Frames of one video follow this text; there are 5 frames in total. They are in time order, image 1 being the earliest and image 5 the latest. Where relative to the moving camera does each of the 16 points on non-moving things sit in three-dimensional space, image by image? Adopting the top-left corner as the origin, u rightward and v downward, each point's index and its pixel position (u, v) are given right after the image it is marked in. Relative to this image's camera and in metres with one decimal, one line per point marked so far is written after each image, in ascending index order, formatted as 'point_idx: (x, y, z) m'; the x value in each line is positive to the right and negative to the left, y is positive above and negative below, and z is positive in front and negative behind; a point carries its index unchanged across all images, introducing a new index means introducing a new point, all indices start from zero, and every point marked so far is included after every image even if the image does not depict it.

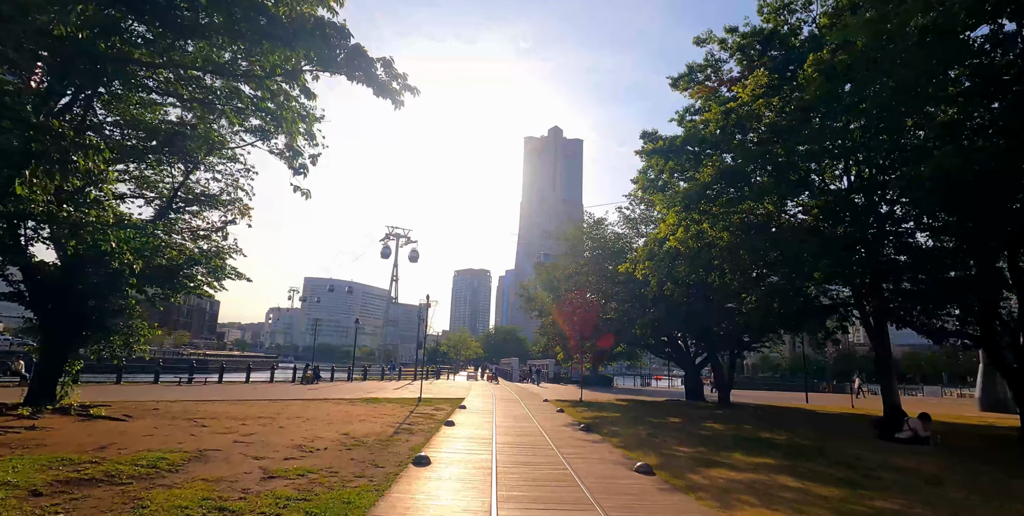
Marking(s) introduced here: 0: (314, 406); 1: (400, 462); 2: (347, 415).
0: (-7.1, -5.3, +19.2) m
1: (-1.9, -3.5, +9.2) m
2: (-5.0, -4.7, +16.3) m
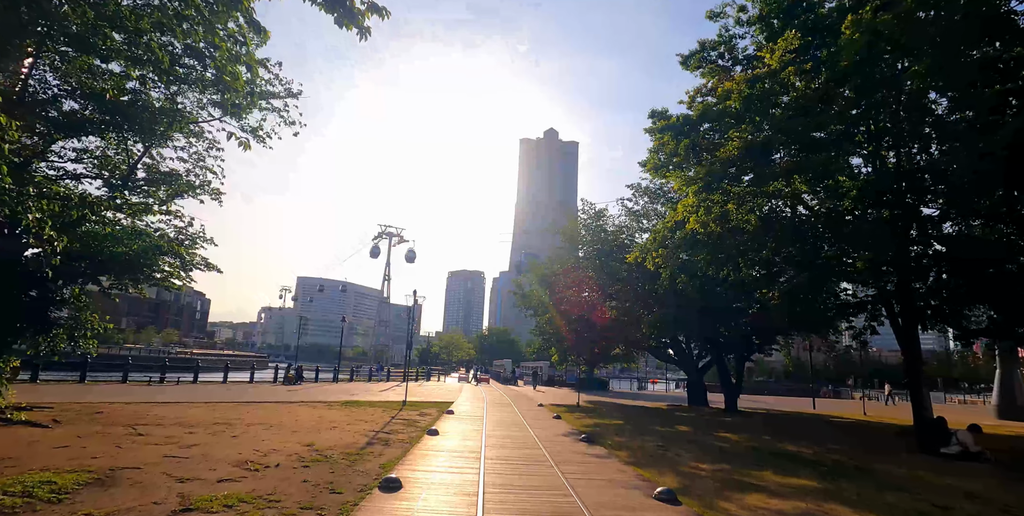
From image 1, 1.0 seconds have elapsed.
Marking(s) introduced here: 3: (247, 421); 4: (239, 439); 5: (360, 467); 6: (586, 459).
0: (-7.3, -4.9, +17.4) m
1: (-2.0, -3.1, +7.4) m
2: (-5.2, -4.4, +14.5) m
3: (-6.6, -4.0, +13.4) m
4: (-5.4, -3.6, +10.7) m
5: (-2.5, -3.4, +8.7) m
6: (+1.4, -4.0, +10.7) m
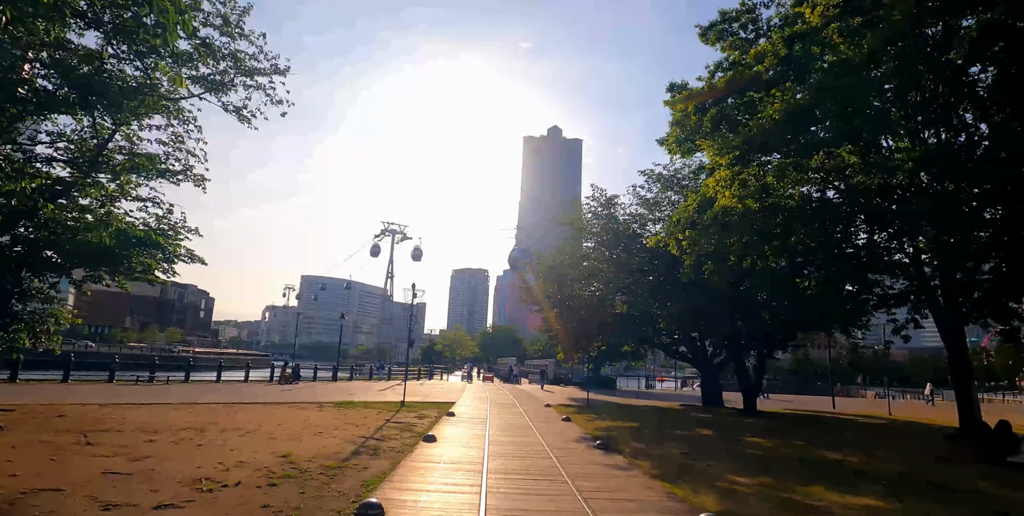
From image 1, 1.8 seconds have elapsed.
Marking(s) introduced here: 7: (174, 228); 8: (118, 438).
0: (-7.1, -4.6, +16.0) m
1: (-1.9, -2.8, +6.0) m
2: (-5.0, -4.1, +13.1) m
3: (-6.4, -3.7, +12.1) m
4: (-5.3, -3.3, +9.3) m
5: (-2.4, -3.1, +7.3) m
6: (+1.6, -3.6, +9.2) m
7: (-12.3, +1.1, +19.8) m
8: (-7.1, -3.2, +9.7) m
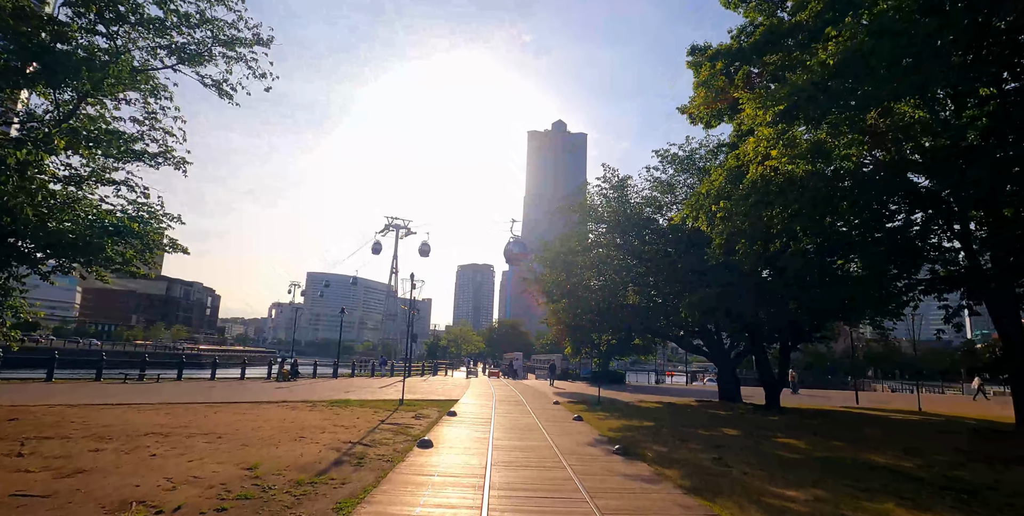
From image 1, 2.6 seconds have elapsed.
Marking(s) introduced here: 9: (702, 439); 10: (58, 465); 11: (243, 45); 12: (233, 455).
0: (-7.0, -4.2, +14.7) m
1: (-1.9, -2.5, +4.6) m
2: (-4.9, -3.7, +11.8) m
3: (-6.3, -3.4, +10.7) m
4: (-5.2, -2.9, +8.0) m
5: (-2.3, -2.7, +5.9) m
6: (+1.7, -3.2, +7.8) m
7: (-12.1, +1.5, +18.4) m
8: (-7.0, -2.9, +8.4) m
9: (+4.6, -4.4, +13.0) m
10: (-6.1, -2.8, +7.2) m
11: (-7.8, +6.1, +15.7) m
12: (-4.4, -3.1, +8.5) m
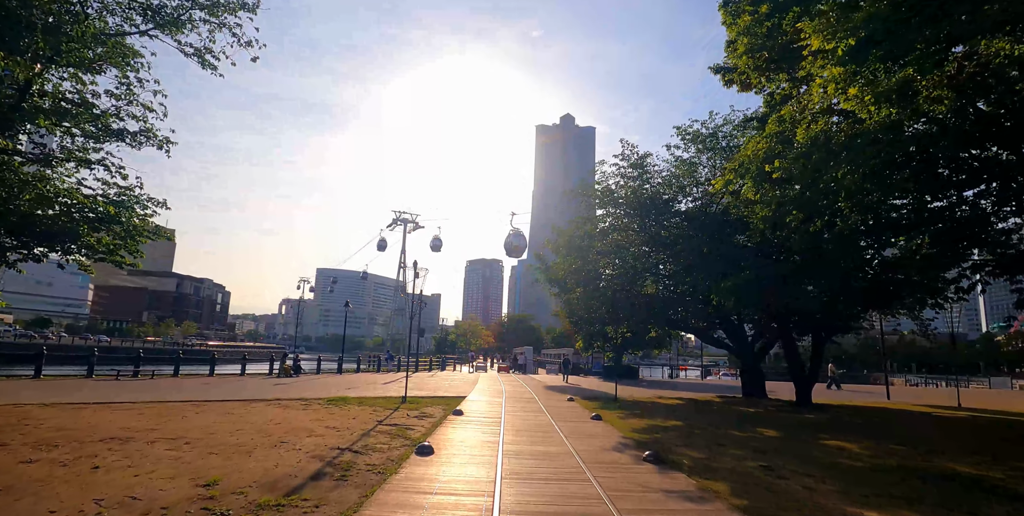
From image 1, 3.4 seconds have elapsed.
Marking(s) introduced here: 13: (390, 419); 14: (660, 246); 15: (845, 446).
0: (-6.7, -3.8, +13.4) m
1: (-1.8, -2.2, +3.2) m
2: (-4.6, -3.3, +10.4) m
3: (-6.1, -3.1, +9.4) m
4: (-5.0, -2.6, +6.6) m
5: (-2.1, -2.4, +4.5) m
6: (+1.8, -2.9, +6.3) m
7: (-11.8, +1.8, +17.2) m
8: (-6.8, -2.6, +7.0) m
9: (+4.8, -3.9, +11.6) m
10: (-5.9, -2.4, +5.9) m
11: (-7.5, +6.5, +14.3) m
12: (-4.2, -2.8, +7.2) m
13: (-2.9, -3.9, +13.0) m
14: (+5.4, +0.4, +20.0) m
15: (+6.9, -3.9, +11.3) m
